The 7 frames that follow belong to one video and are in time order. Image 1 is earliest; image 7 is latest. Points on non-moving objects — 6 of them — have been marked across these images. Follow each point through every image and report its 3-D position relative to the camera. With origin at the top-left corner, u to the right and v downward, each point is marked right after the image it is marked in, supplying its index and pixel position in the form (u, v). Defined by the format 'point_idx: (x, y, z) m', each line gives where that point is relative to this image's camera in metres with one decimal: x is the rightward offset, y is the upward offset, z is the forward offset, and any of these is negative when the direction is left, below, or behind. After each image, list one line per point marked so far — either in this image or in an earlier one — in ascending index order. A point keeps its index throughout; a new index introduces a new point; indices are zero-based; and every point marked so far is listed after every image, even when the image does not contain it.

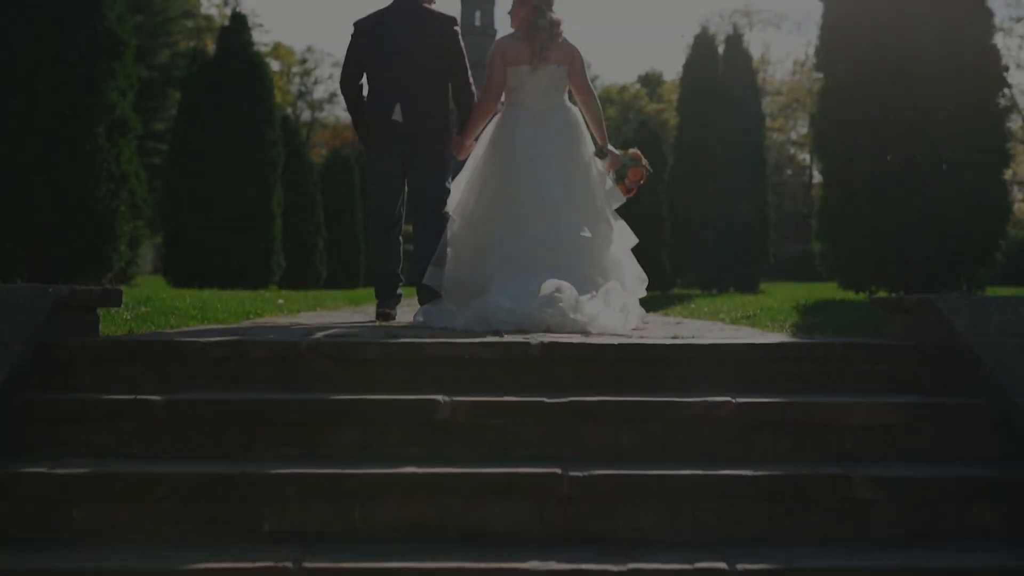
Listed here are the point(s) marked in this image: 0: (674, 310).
0: (+1.6, -0.2, +8.8) m
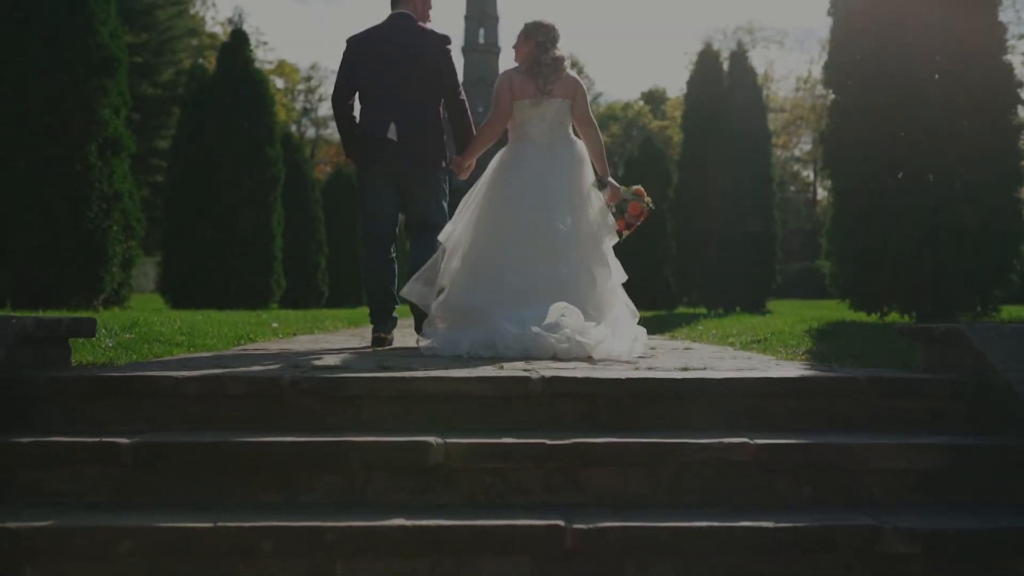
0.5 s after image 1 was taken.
0: (+1.6, -0.4, +8.6) m
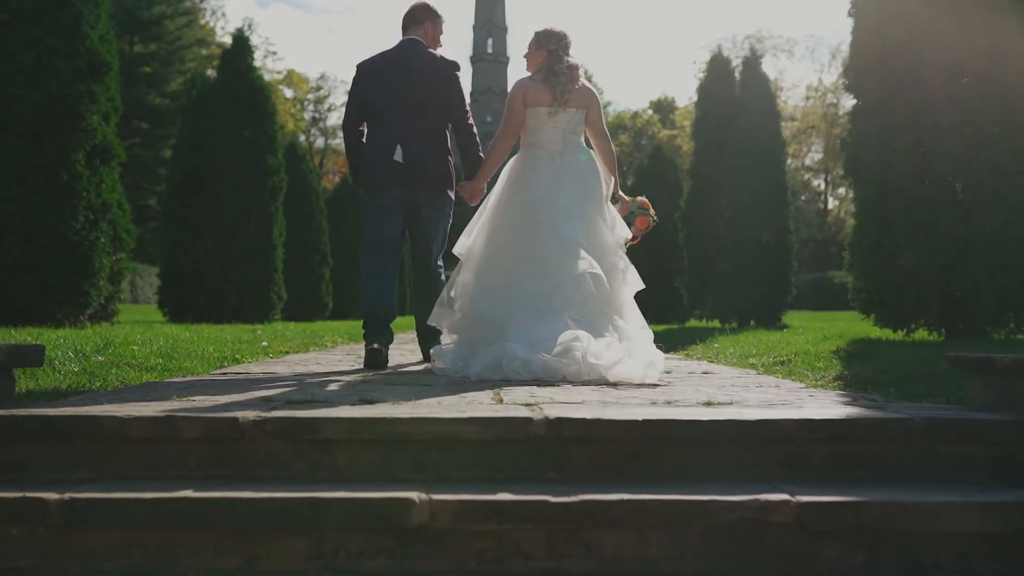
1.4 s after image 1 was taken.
0: (+1.6, -0.6, +8.1) m
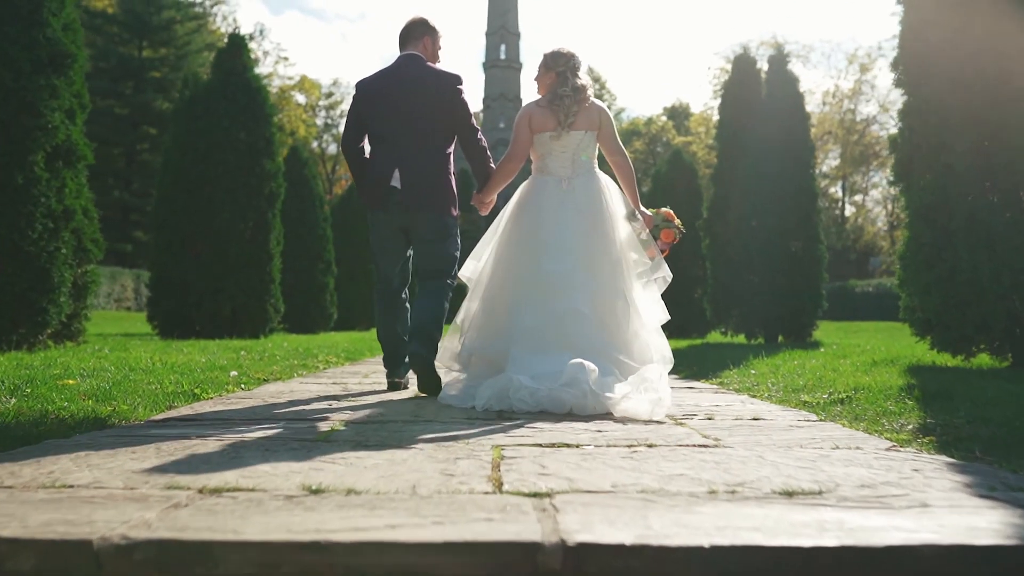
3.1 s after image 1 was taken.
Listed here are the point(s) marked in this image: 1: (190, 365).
0: (+1.7, -0.7, +7.2) m
1: (-2.5, -0.6, +7.1) m
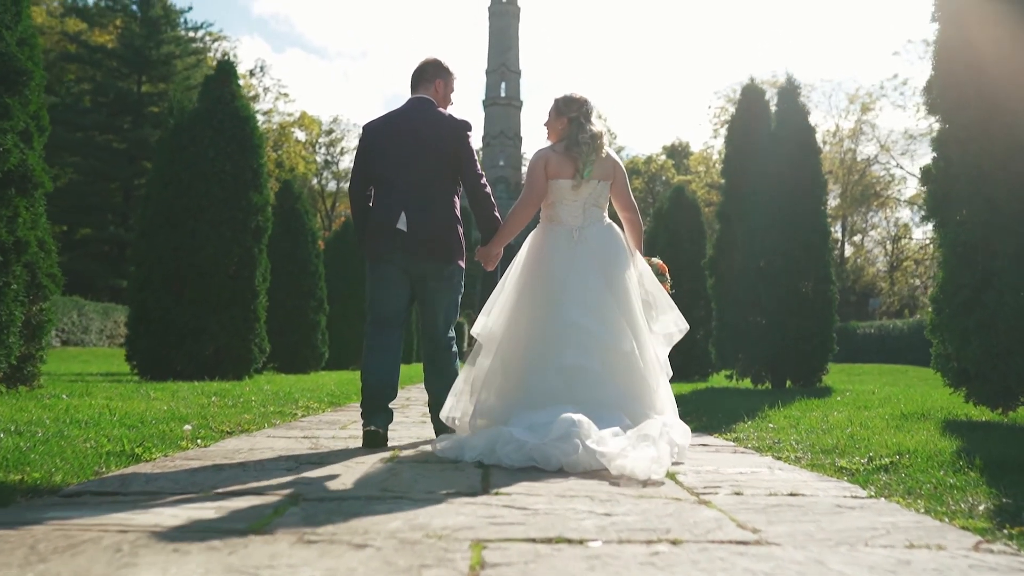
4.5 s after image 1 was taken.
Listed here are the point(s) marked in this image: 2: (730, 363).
0: (+1.7, -1.0, +6.4) m
1: (-2.6, -0.9, +6.4) m
2: (+3.4, -1.1, +14.2) m
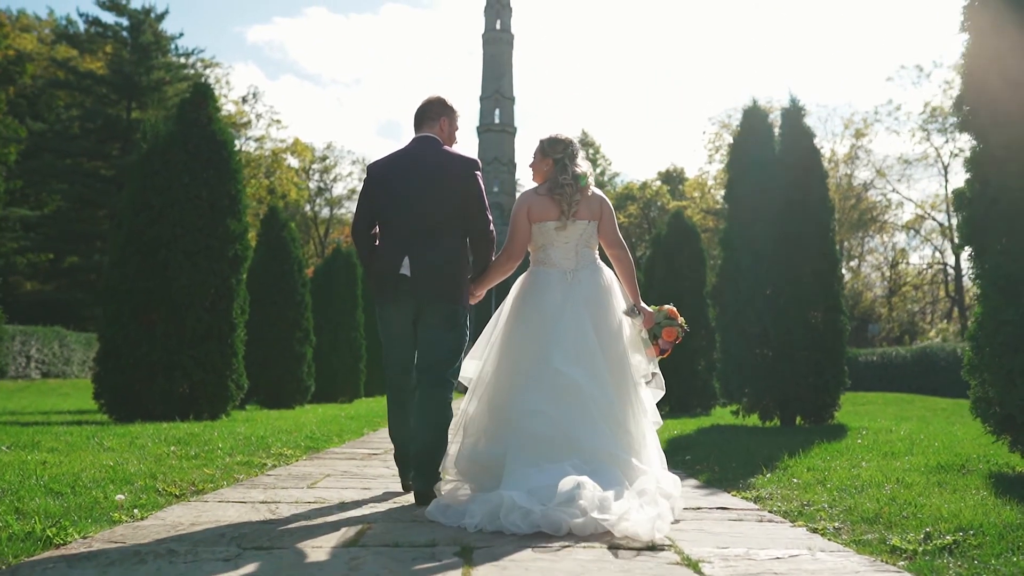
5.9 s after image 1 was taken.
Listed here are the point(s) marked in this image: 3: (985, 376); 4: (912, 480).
0: (+1.6, -1.3, +5.7) m
1: (-2.6, -1.1, +5.6) m
2: (+3.3, -1.6, +13.4) m
3: (+3.4, -0.6, +6.7) m
4: (+2.5, -1.2, +5.8) m
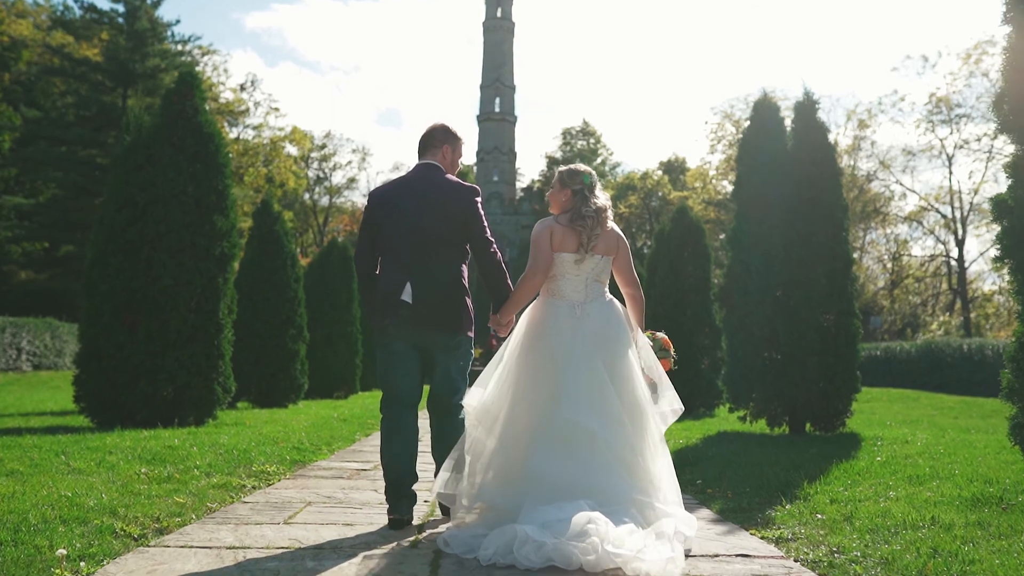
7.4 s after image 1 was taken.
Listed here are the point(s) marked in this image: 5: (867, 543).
0: (+1.6, -1.4, +5.1) m
1: (-2.6, -1.2, +5.1) m
2: (+3.3, -1.6, +12.9) m
3: (+3.4, -0.7, +6.1) m
4: (+2.5, -1.3, +5.3) m
5: (+1.8, -1.3, +4.7) m
